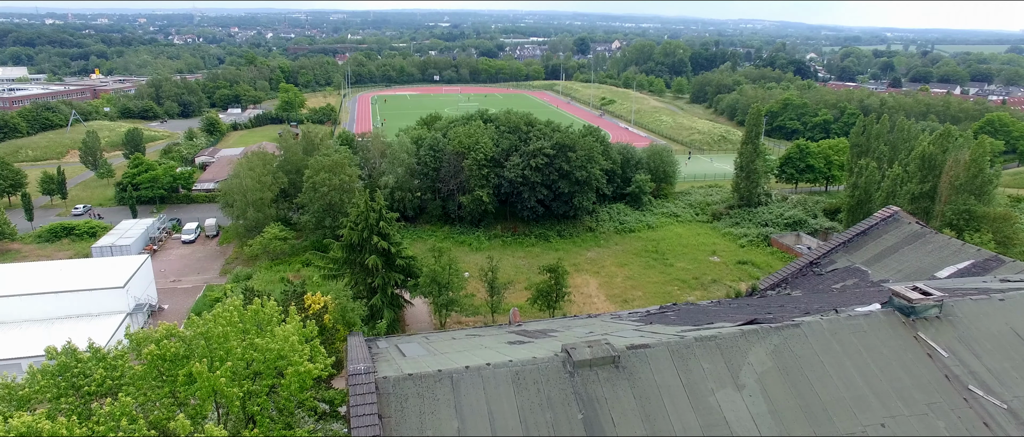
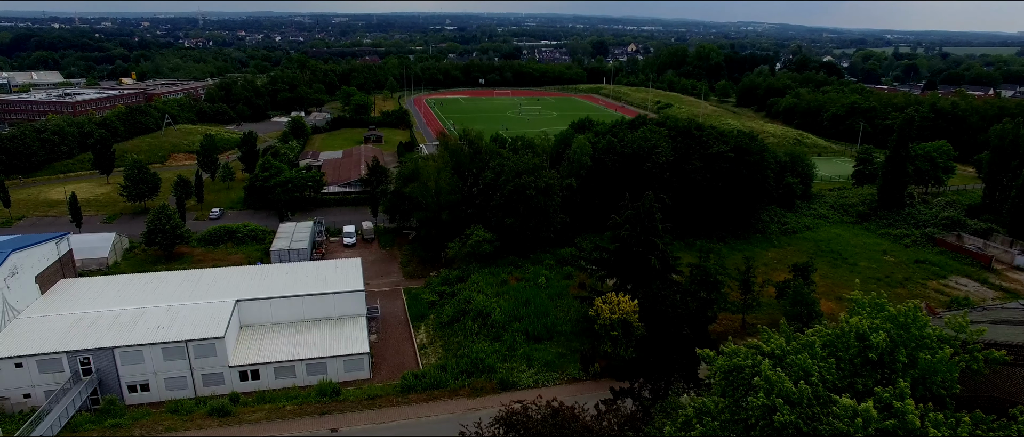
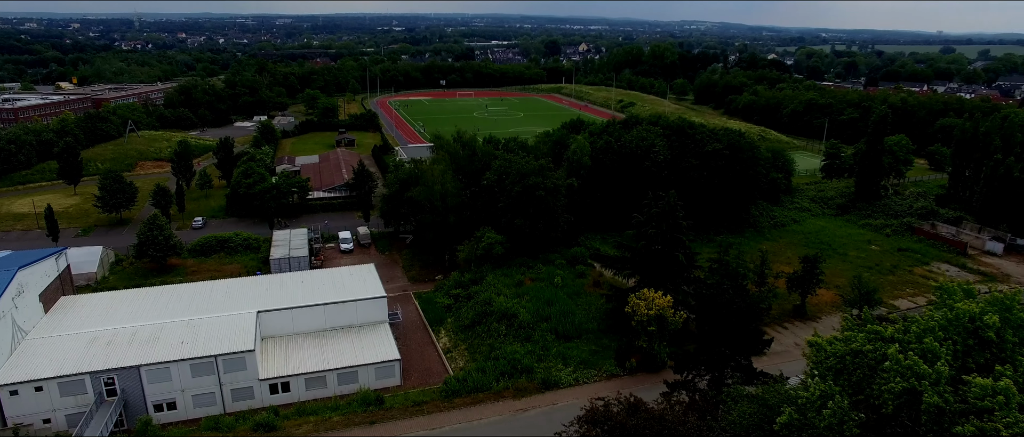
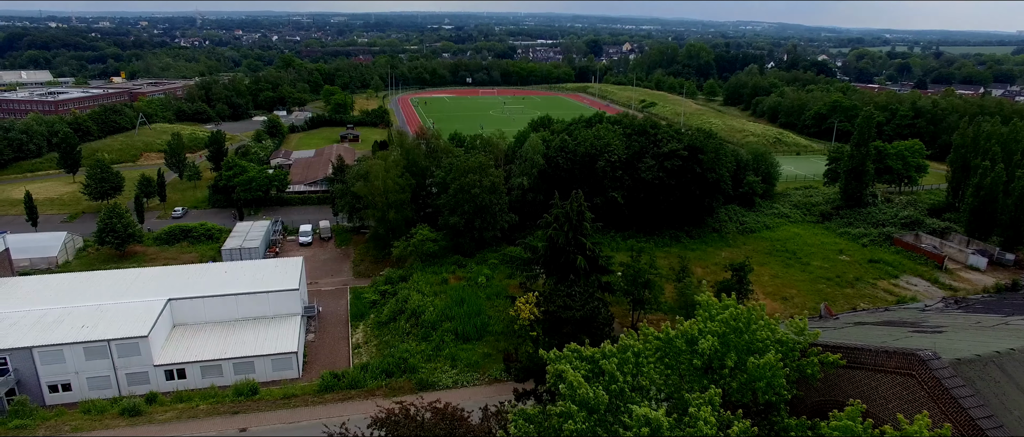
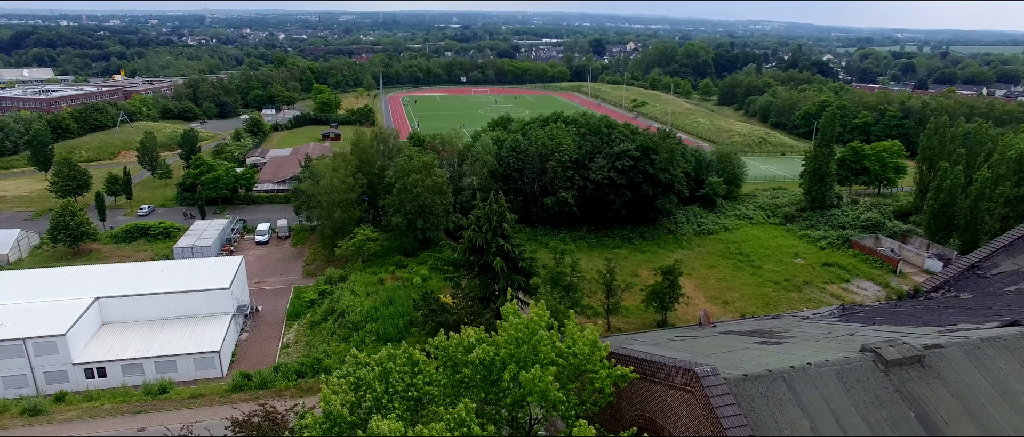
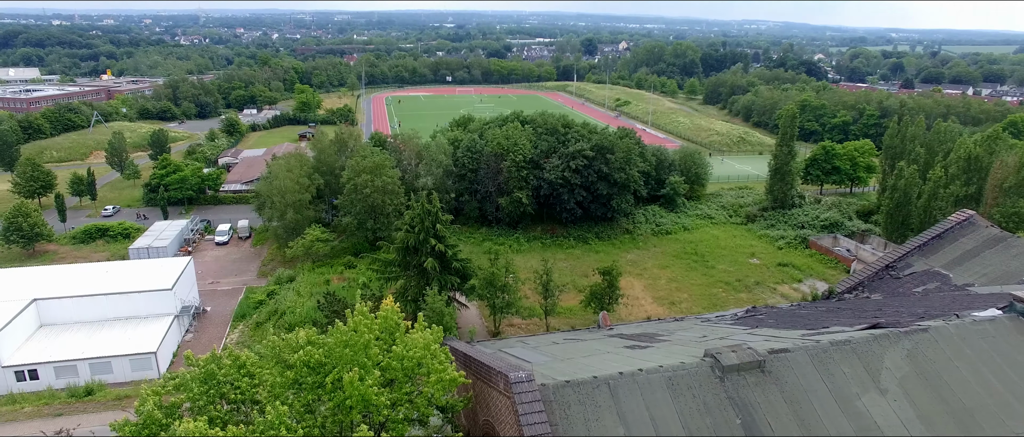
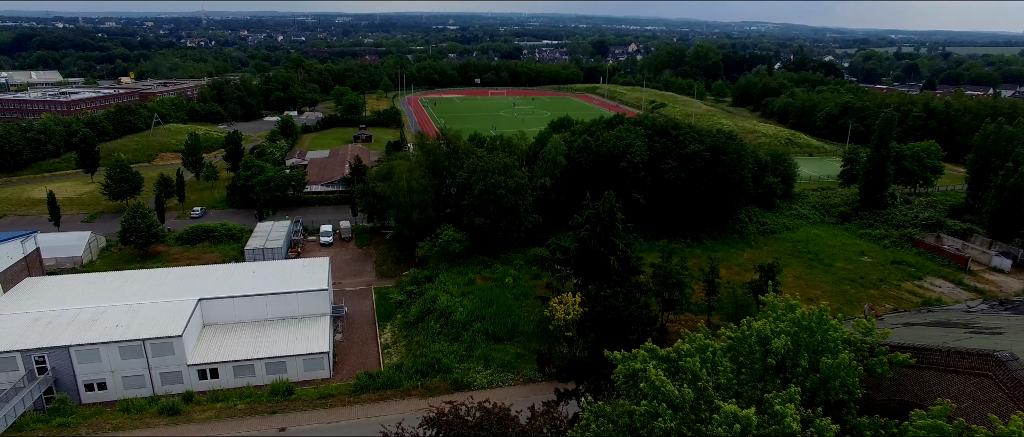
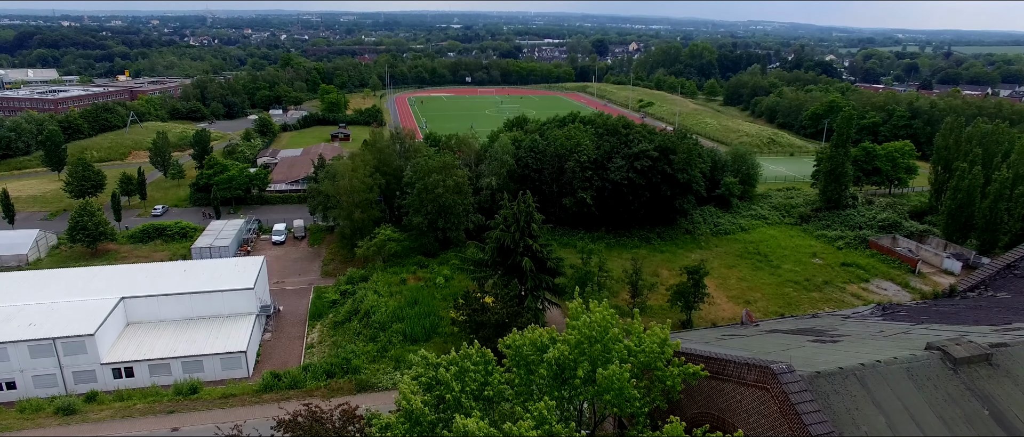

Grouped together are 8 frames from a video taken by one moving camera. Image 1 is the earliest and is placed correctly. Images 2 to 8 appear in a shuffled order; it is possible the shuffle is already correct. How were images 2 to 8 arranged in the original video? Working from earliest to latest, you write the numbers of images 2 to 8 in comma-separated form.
6, 5, 8, 4, 7, 2, 3
